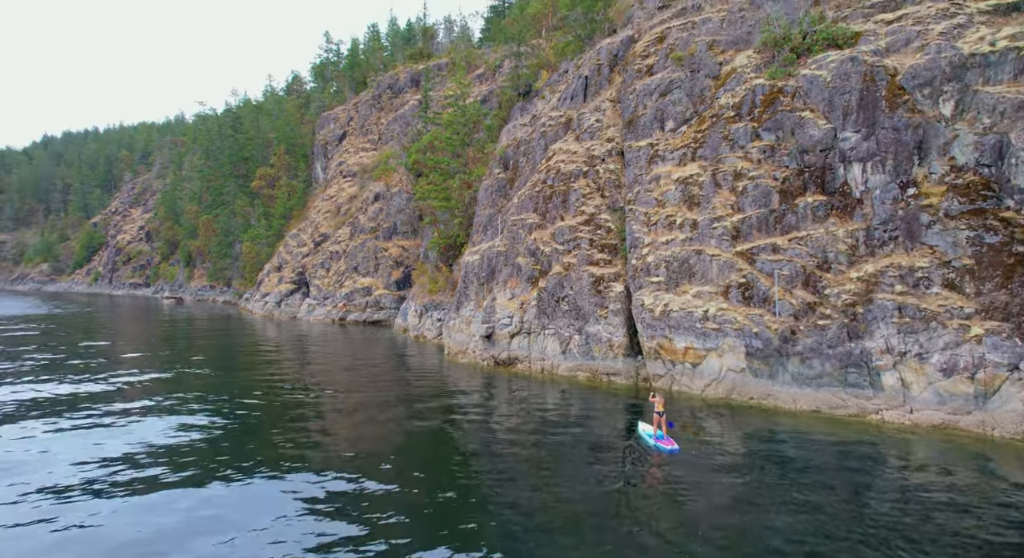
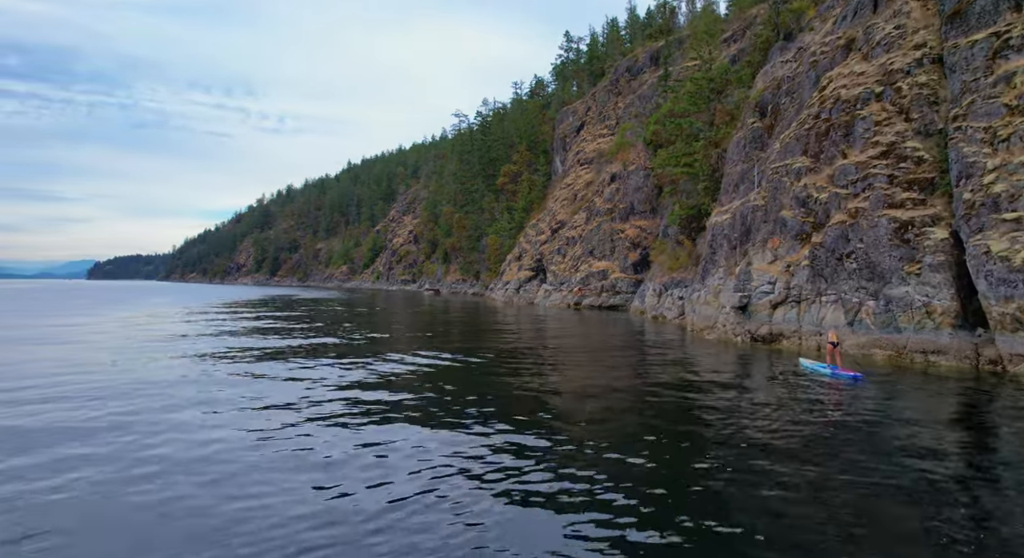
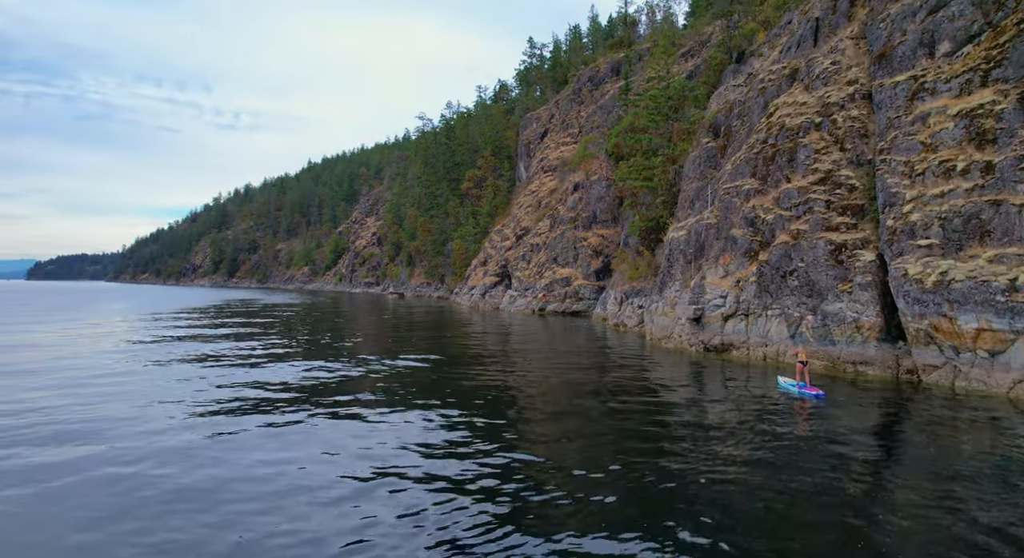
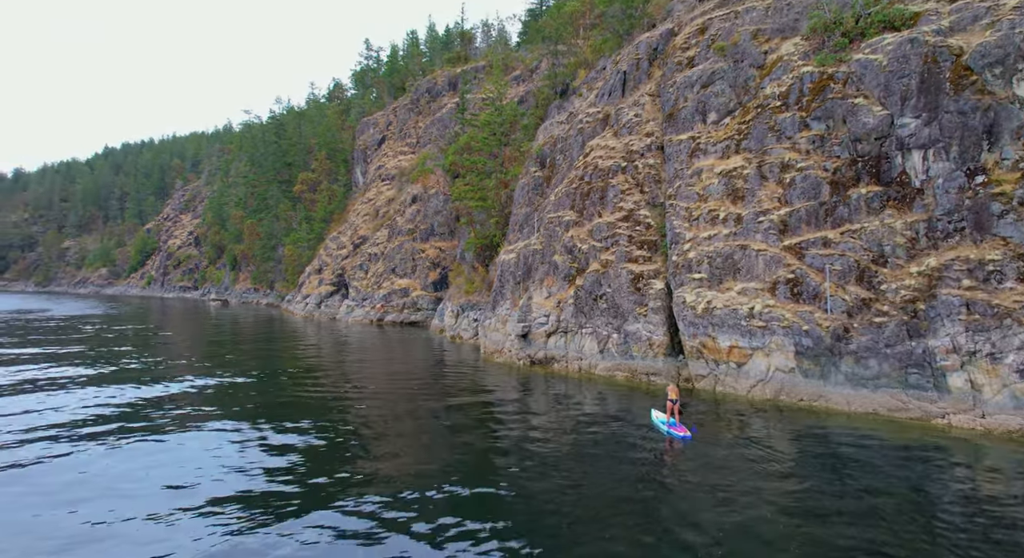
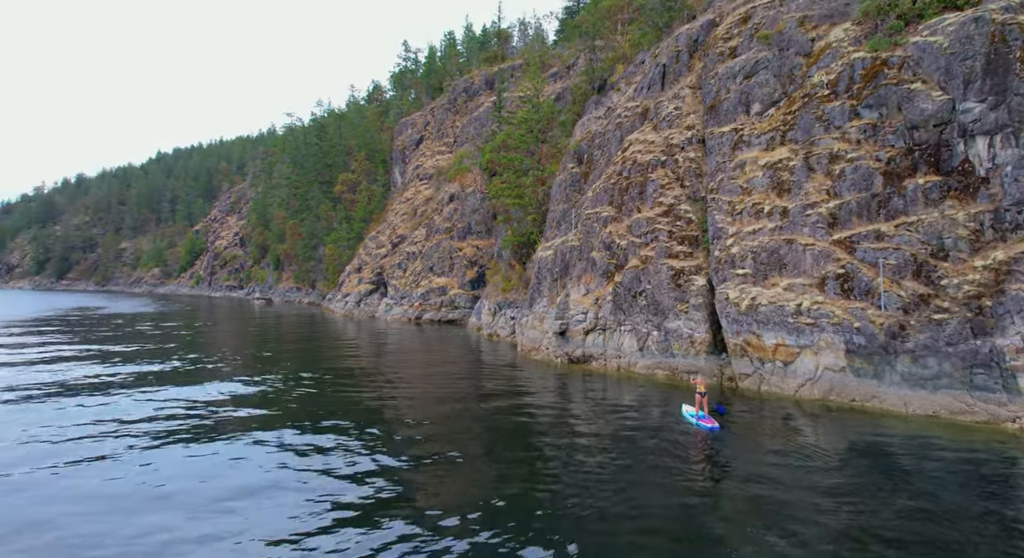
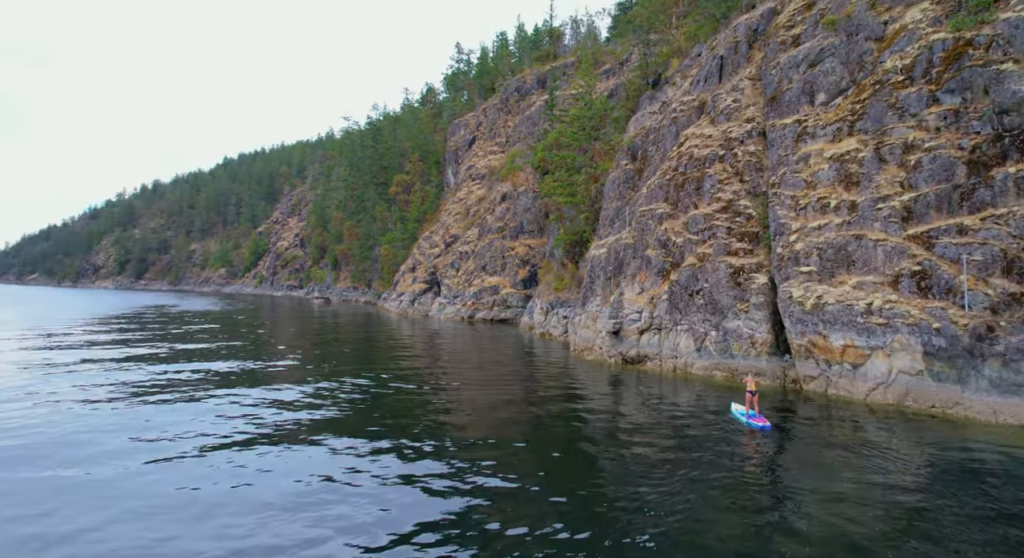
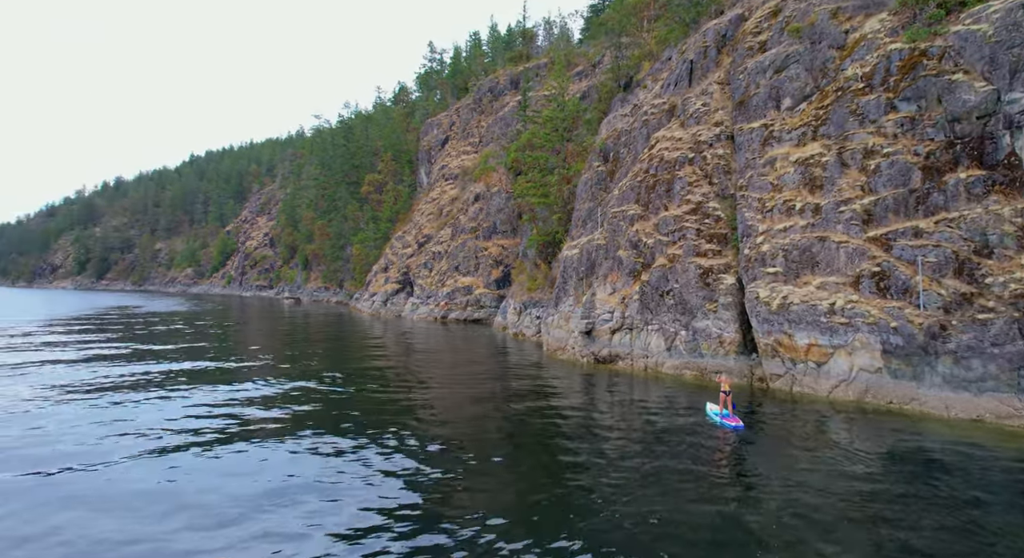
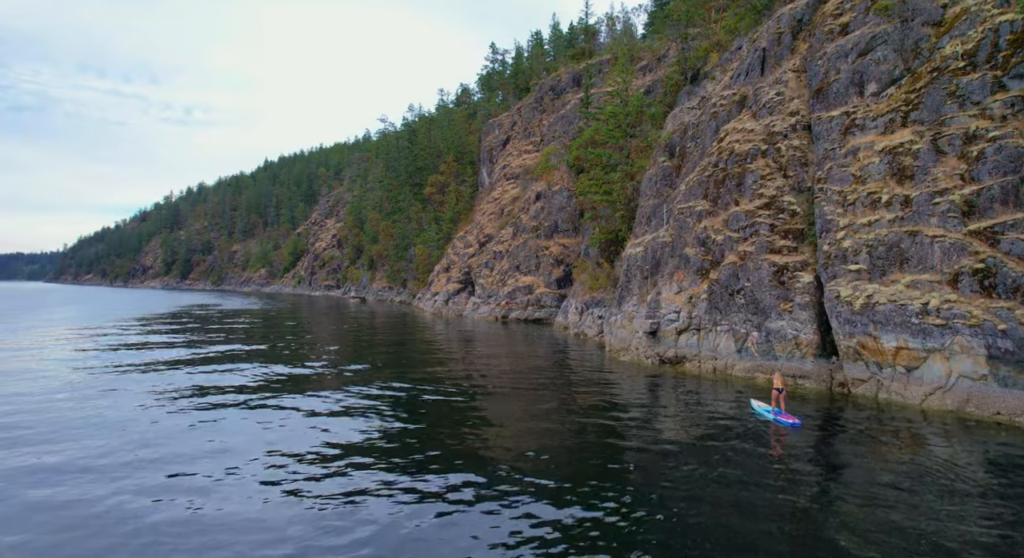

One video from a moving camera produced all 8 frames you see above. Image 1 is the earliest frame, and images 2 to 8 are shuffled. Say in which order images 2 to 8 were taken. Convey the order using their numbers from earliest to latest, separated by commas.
4, 5, 7, 6, 8, 3, 2
